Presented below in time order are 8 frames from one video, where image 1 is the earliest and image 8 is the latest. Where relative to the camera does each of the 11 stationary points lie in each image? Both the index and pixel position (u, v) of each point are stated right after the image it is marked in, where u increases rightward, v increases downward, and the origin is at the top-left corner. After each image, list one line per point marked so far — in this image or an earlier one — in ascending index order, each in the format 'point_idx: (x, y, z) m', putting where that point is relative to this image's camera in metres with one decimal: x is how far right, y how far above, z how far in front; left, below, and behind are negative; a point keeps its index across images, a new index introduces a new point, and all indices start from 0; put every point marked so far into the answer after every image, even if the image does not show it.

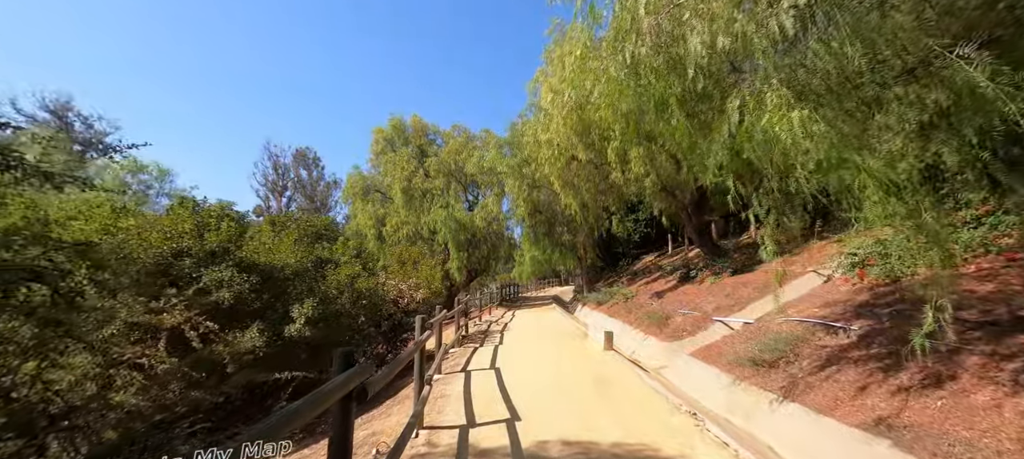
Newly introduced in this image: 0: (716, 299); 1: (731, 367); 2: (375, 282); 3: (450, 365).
0: (+5.6, -1.9, +10.0) m
1: (+3.6, -2.3, +6.1) m
2: (-3.6, -1.3, +9.5) m
3: (-1.3, -2.9, +7.8) m
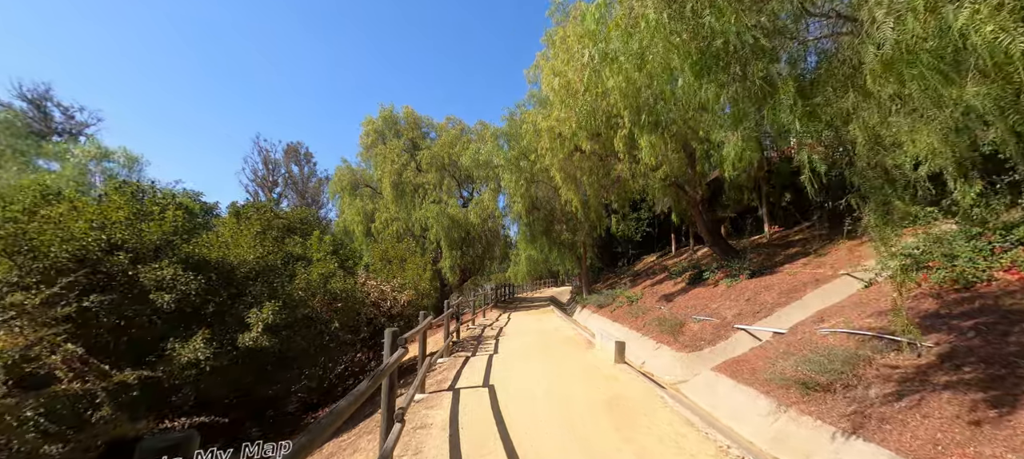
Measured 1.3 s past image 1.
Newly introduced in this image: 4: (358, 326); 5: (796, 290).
0: (+5.5, -1.8, +9.0) m
1: (+3.6, -2.2, +5.1) m
2: (-3.6, -1.2, +8.4) m
3: (-1.4, -2.8, +6.8) m
4: (-3.5, -2.2, +8.4) m
5: (+6.4, -1.4, +8.4) m
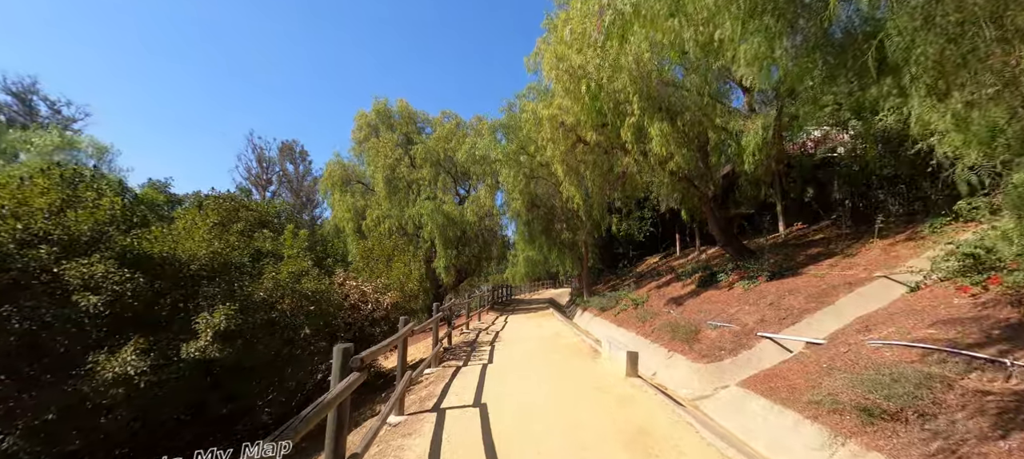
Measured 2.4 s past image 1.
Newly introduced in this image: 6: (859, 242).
0: (+5.4, -1.8, +8.1) m
1: (+3.5, -2.1, +4.2) m
2: (-3.7, -1.1, +7.5) m
3: (-1.5, -2.6, +5.8) m
4: (-3.6, -2.0, +7.4) m
5: (+6.4, -1.3, +7.5) m
6: (+8.5, -0.3, +9.0) m
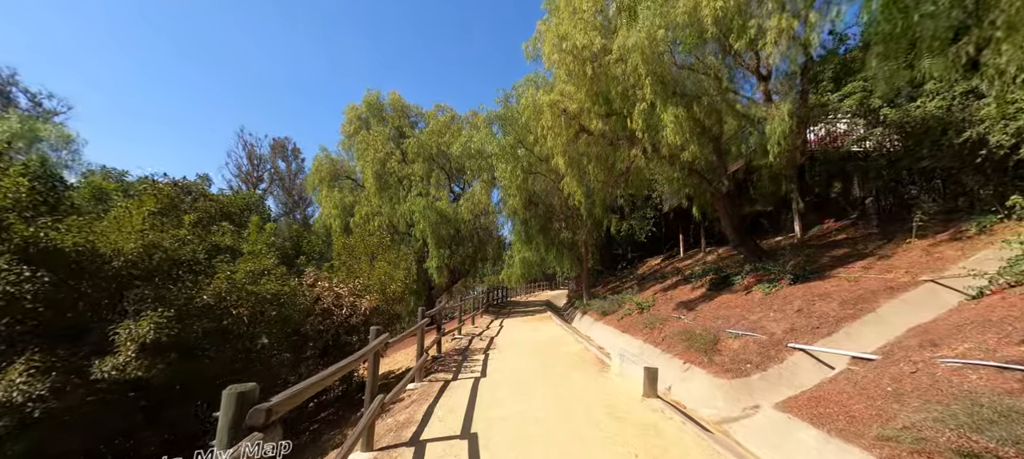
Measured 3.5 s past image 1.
0: (+5.3, -1.7, +7.3) m
1: (+3.5, -2.0, +3.3) m
2: (-3.8, -0.9, +6.5) m
3: (-1.5, -2.5, +4.9) m
4: (-3.6, -1.9, +6.5) m
5: (+6.3, -1.3, +6.7) m
6: (+8.4, -0.3, +8.1) m
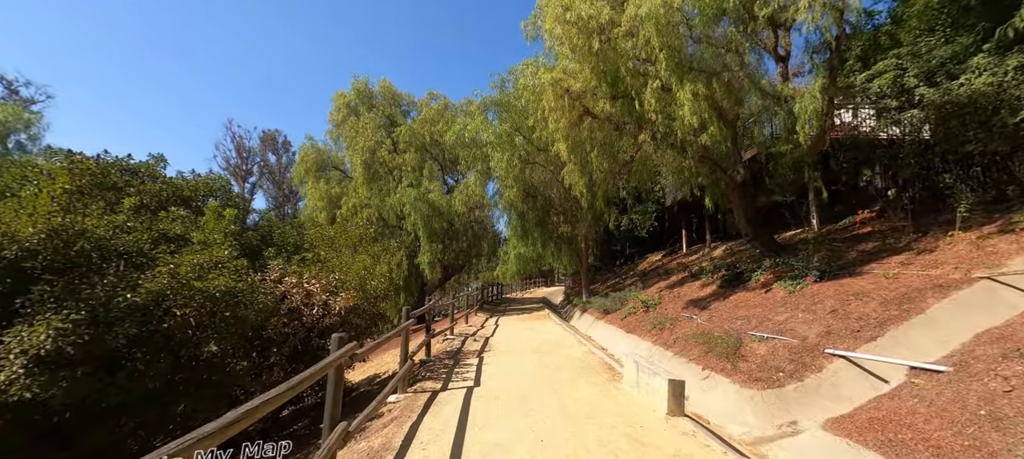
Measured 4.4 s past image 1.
0: (+5.3, -1.5, +6.5) m
1: (+3.5, -1.9, +2.5) m
2: (-3.8, -0.7, +5.6) m
3: (-1.5, -2.3, +4.0) m
4: (-3.7, -1.7, +5.5) m
5: (+6.3, -1.1, +5.9) m
6: (+8.3, -0.1, +7.4) m
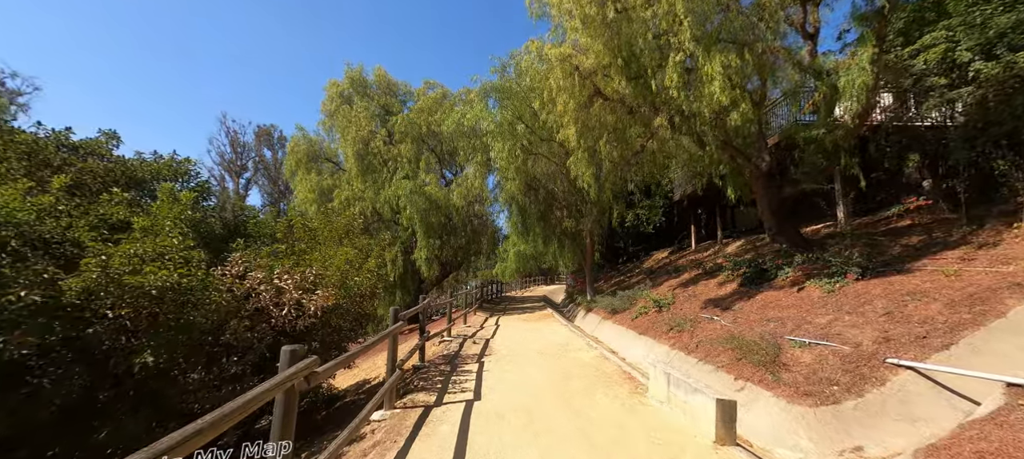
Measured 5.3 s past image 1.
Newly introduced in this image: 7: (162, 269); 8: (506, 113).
0: (+5.4, -1.4, +5.6) m
1: (+3.6, -1.7, +1.7) m
2: (-3.7, -0.6, +4.7) m
3: (-1.4, -2.2, +3.2) m
4: (-3.6, -1.5, +4.7) m
5: (+6.4, -1.0, +5.1) m
6: (+8.4, 0.0, +6.5) m
7: (-3.8, -0.5, +4.1) m
8: (-0.2, +4.3, +13.3) m
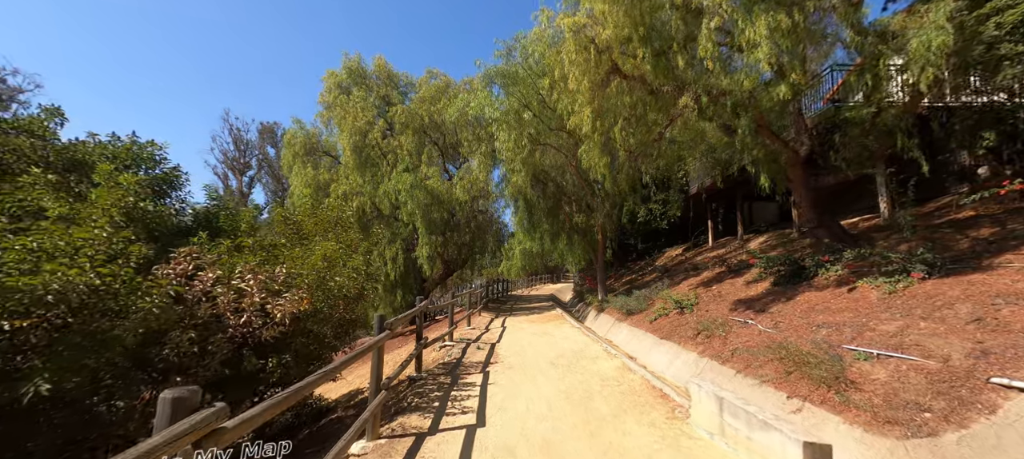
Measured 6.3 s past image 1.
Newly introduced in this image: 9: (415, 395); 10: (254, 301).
0: (+5.5, -1.2, +4.7) m
1: (+3.7, -1.6, +0.7) m
2: (-3.6, -0.4, +3.9) m
3: (-1.3, -2.1, +2.3) m
4: (-3.5, -1.4, +3.8) m
5: (+6.5, -0.8, +4.1) m
6: (+8.6, +0.2, +5.5) m
7: (-3.7, -0.4, +3.3) m
8: (0.0, +4.4, +12.4) m
9: (-1.5, -2.5, +5.6) m
10: (-2.9, -0.8, +4.2) m
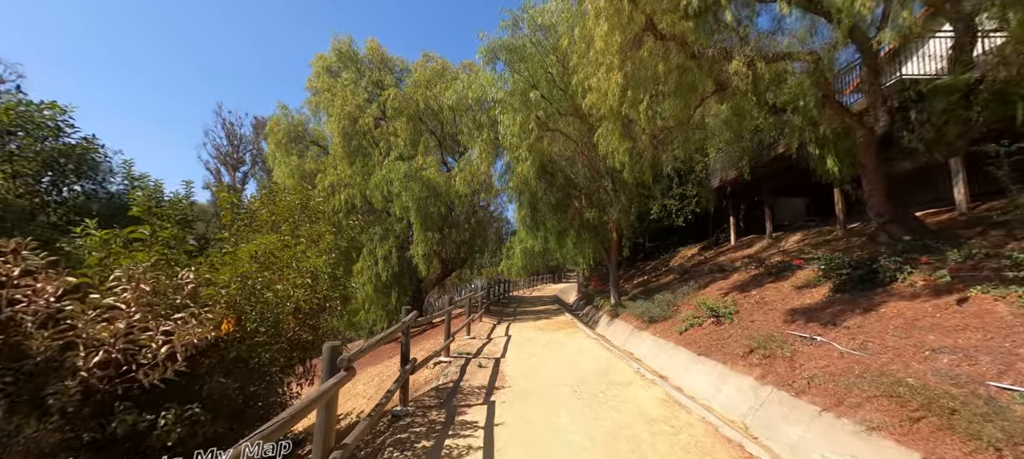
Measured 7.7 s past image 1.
0: (+5.7, -1.2, +3.2) m
1: (+3.9, -1.5, -0.7) m
2: (-3.4, -0.3, +2.4) m
3: (-1.2, -2.0, +0.8) m
4: (-3.3, -1.3, +2.4) m
5: (+6.7, -0.7, +2.6) m
6: (+8.7, +0.2, +4.1) m
7: (-3.5, -0.2, +1.8) m
8: (+0.2, +4.6, +11.0) m
9: (-1.3, -2.4, +4.1) m
10: (-2.7, -0.7, +2.7) m
